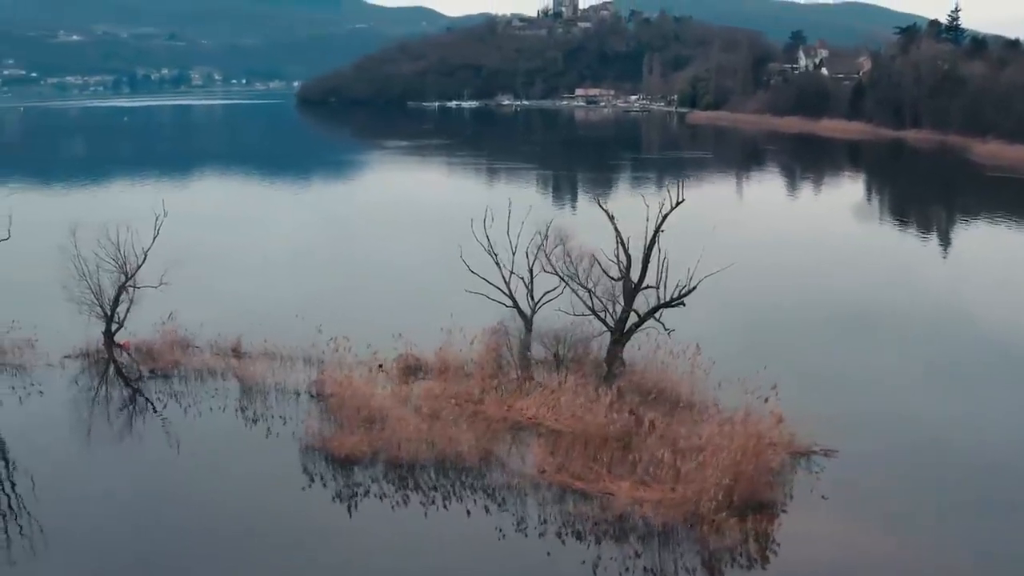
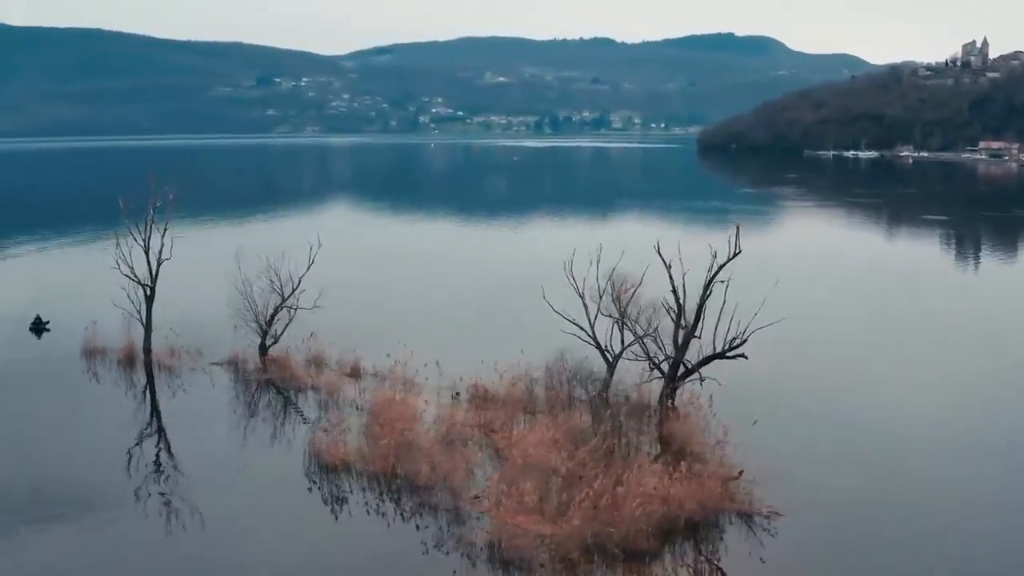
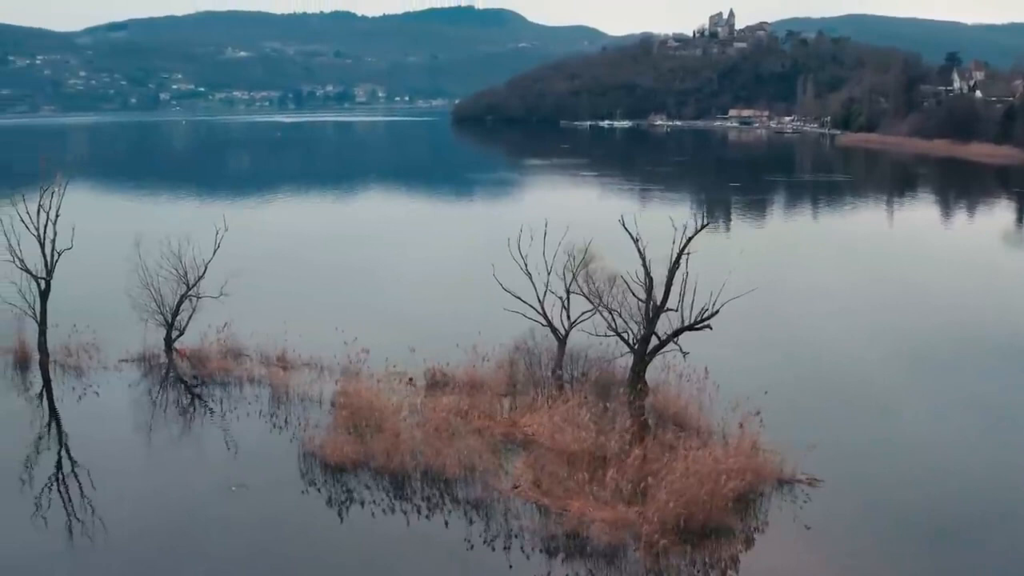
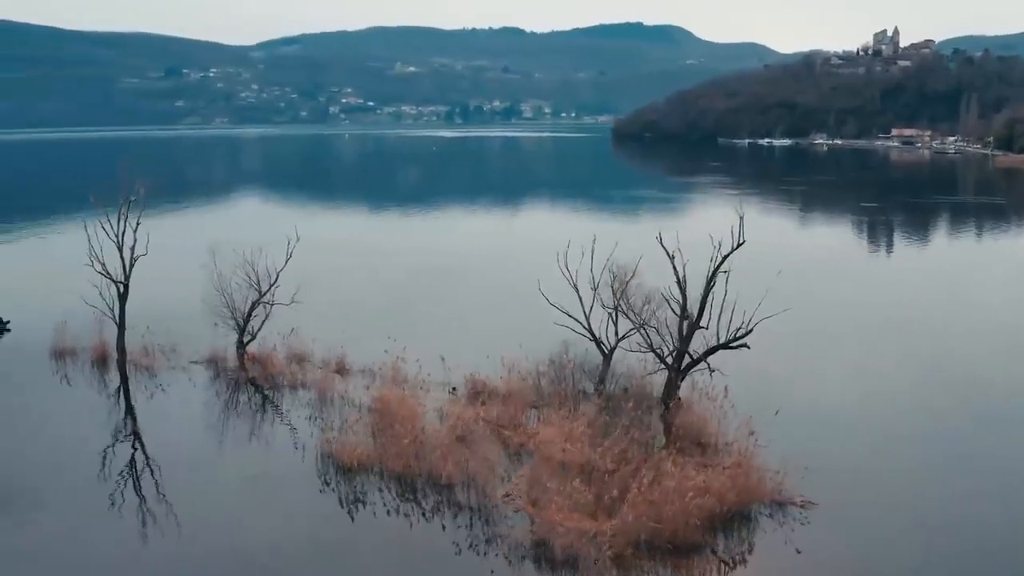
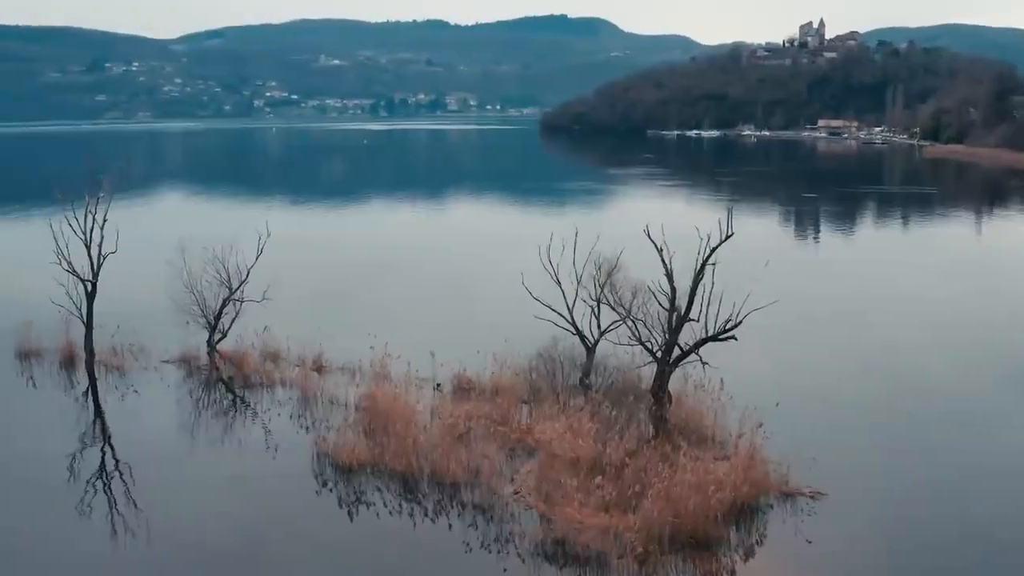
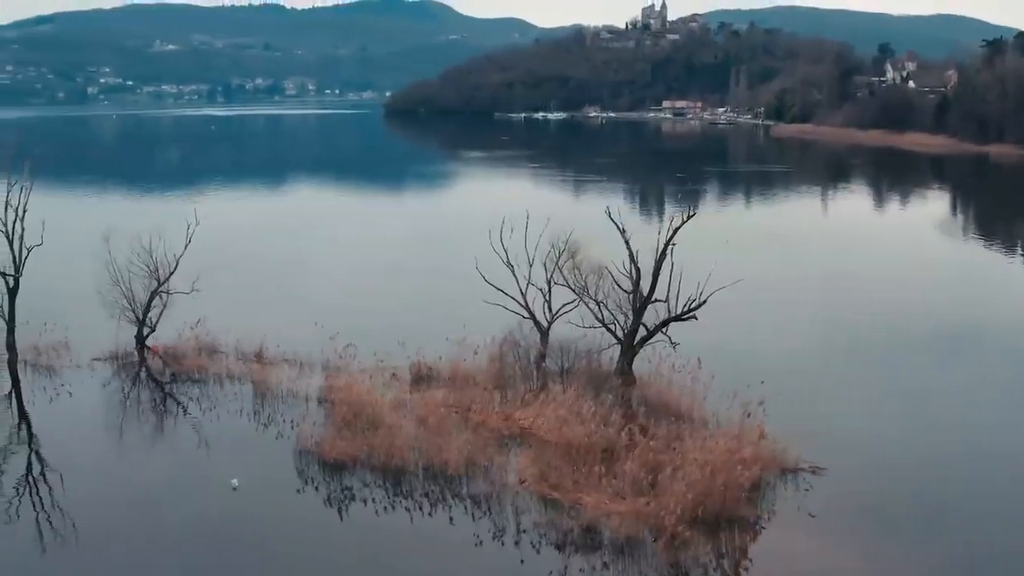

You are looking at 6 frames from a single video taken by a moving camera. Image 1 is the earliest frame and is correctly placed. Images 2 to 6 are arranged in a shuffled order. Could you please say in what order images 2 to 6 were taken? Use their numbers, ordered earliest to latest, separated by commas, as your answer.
6, 3, 5, 4, 2
